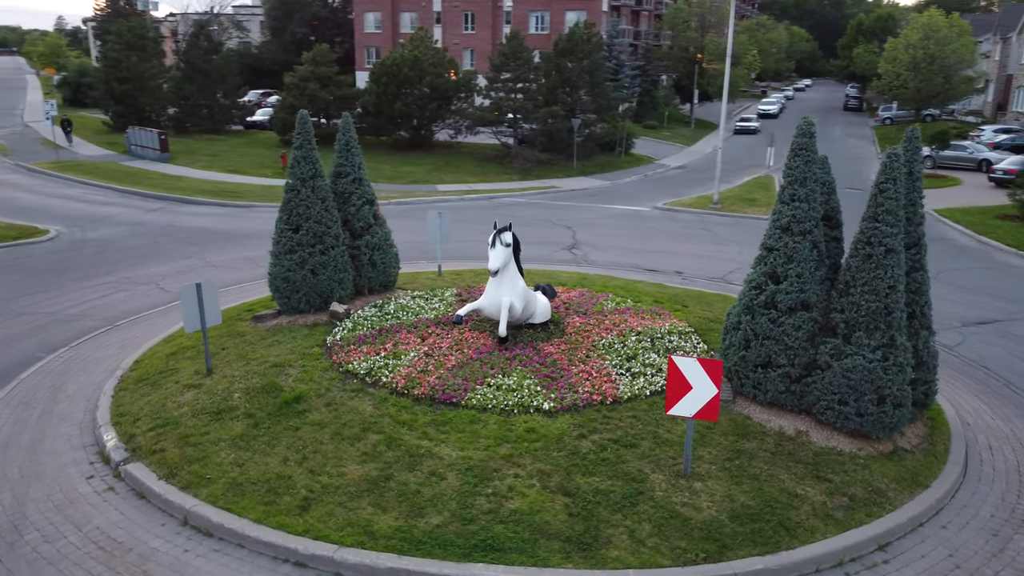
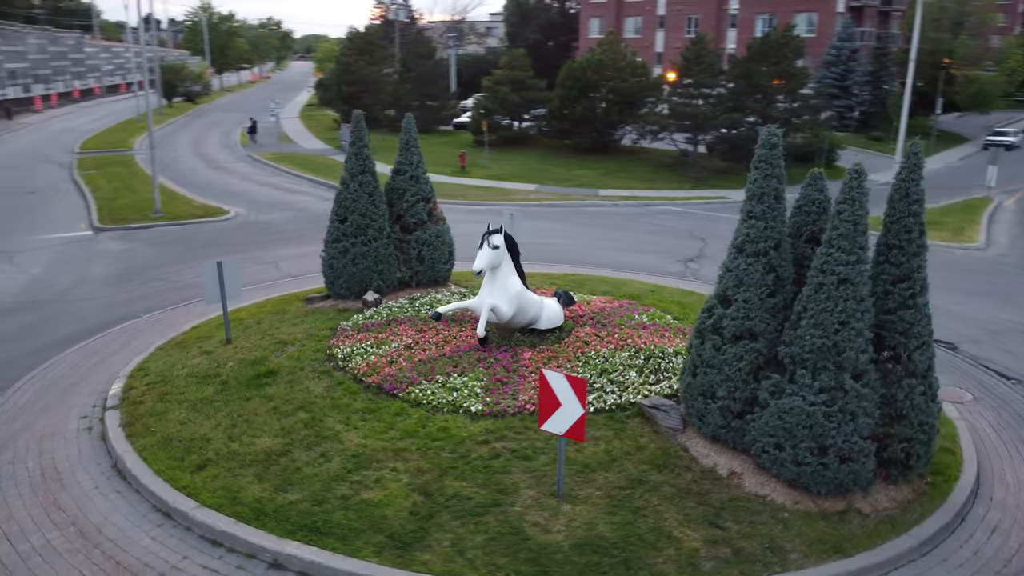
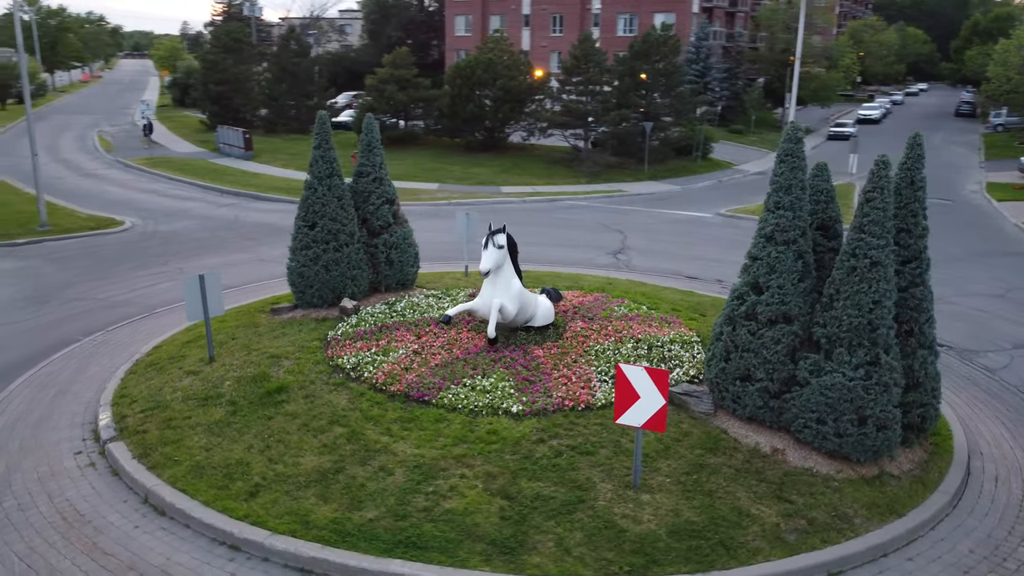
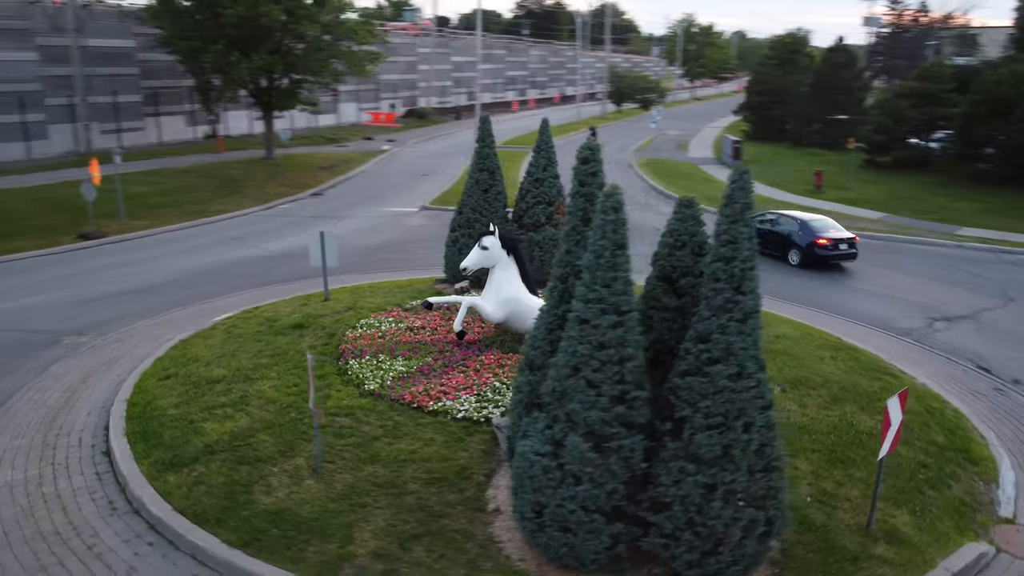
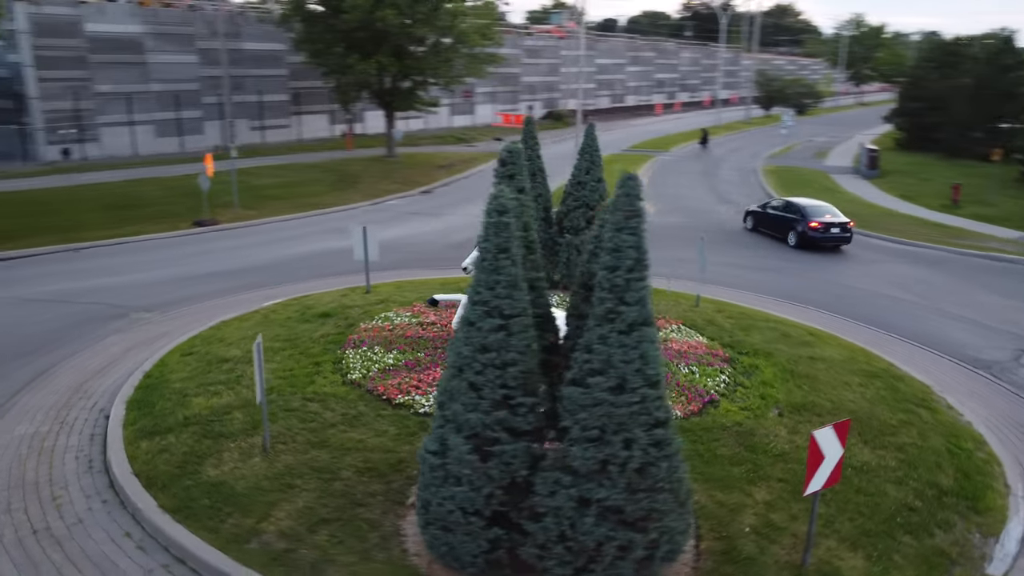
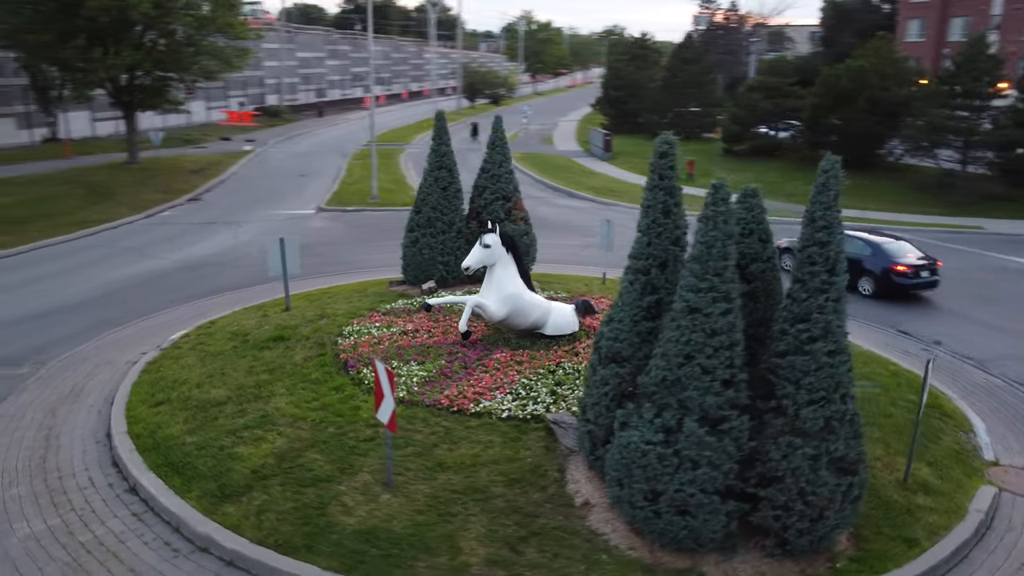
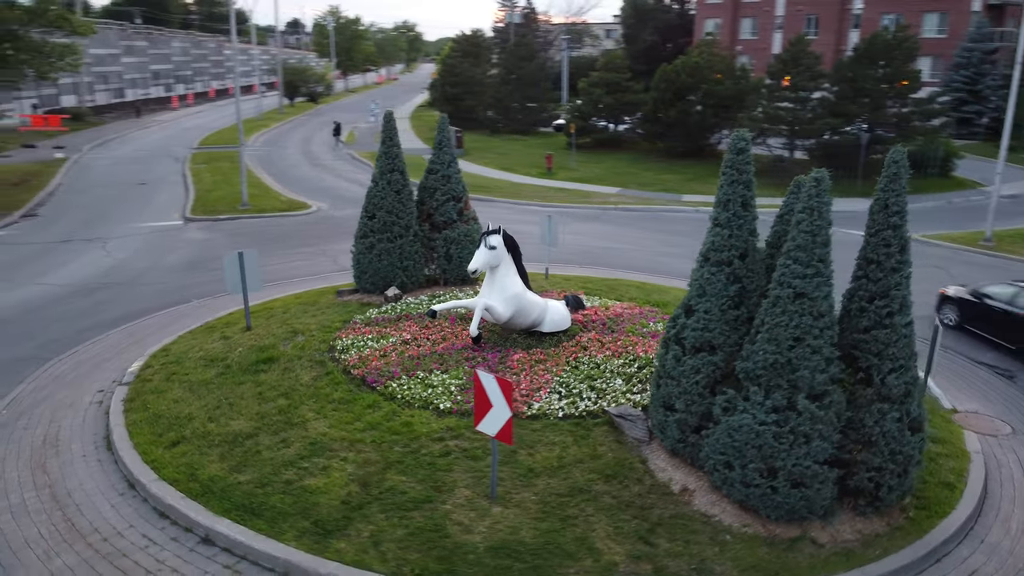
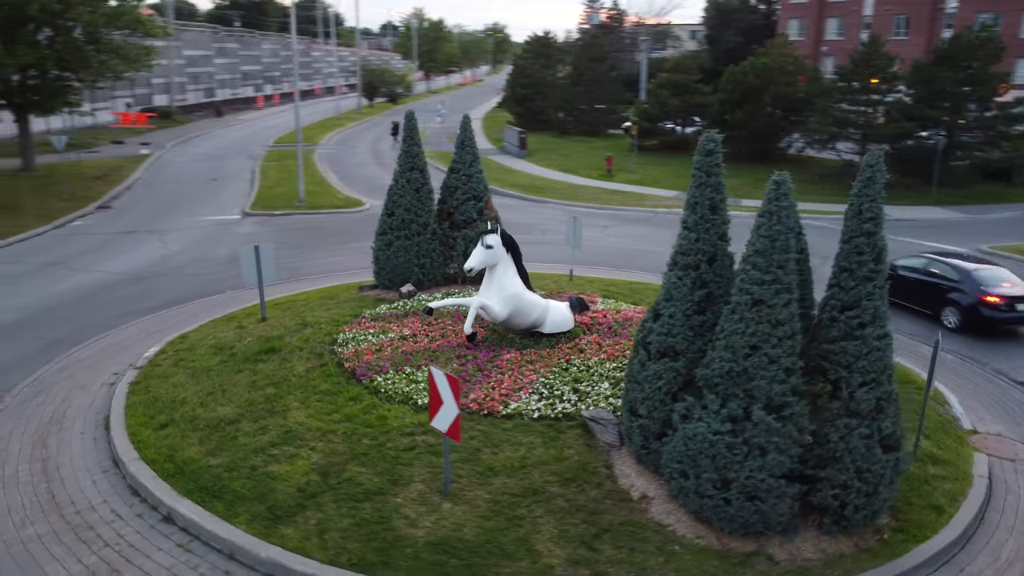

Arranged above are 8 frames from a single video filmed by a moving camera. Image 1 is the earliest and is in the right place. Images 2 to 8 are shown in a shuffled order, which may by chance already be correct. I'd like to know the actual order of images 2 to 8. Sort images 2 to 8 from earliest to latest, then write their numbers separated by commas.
3, 2, 7, 8, 6, 4, 5
